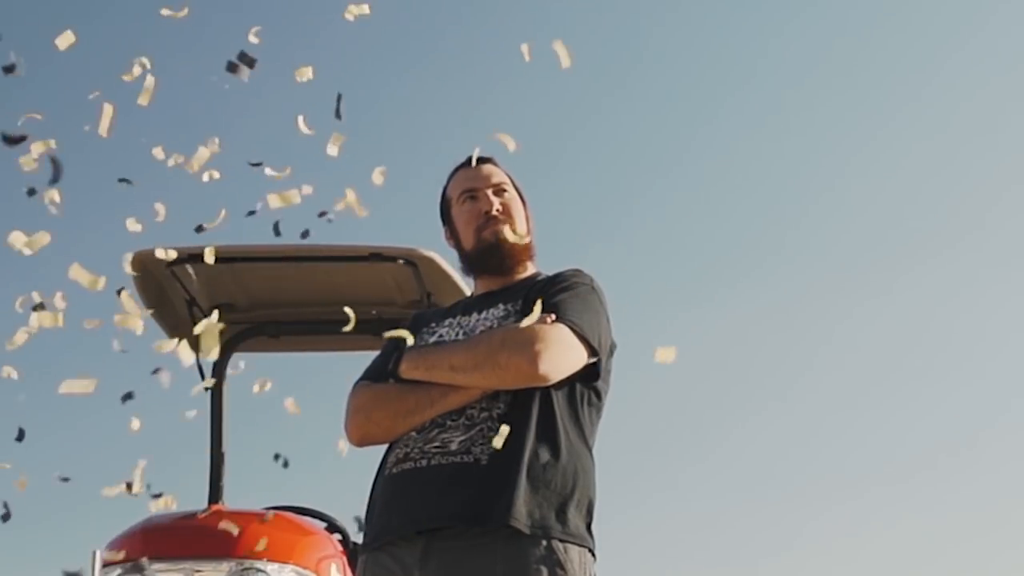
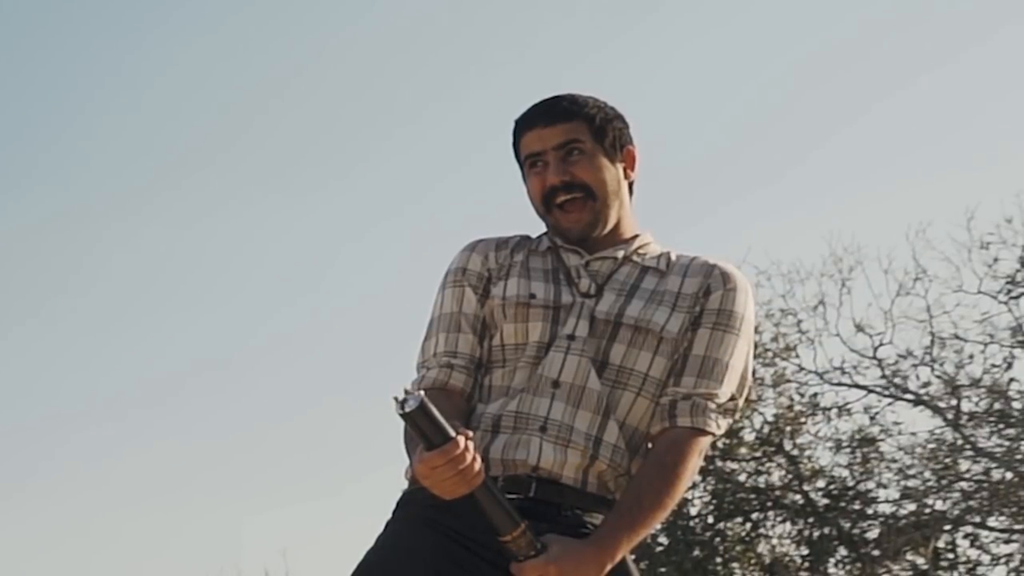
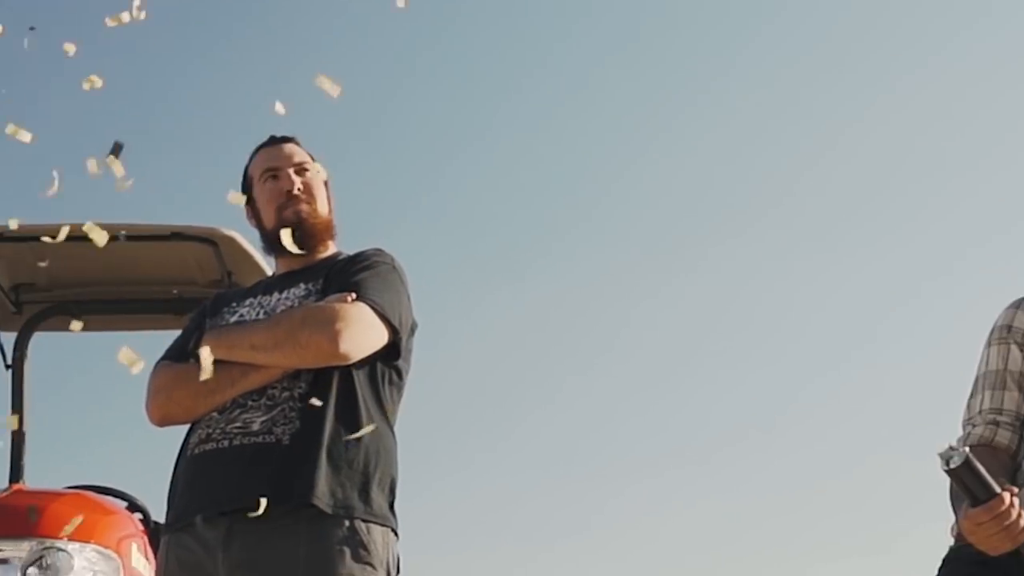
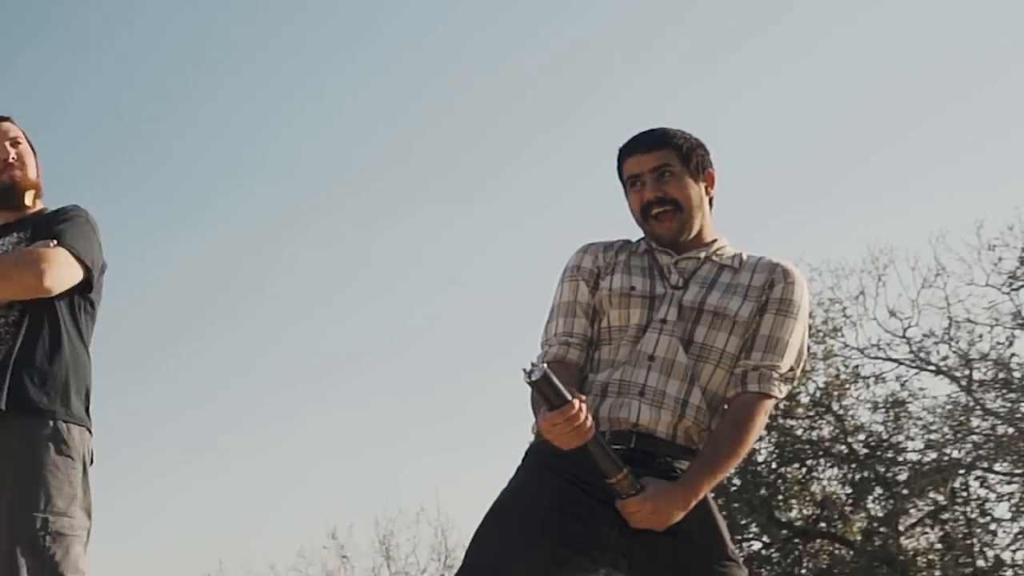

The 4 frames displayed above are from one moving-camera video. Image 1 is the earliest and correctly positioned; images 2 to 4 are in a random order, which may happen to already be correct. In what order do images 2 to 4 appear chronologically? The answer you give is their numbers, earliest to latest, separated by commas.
3, 2, 4
